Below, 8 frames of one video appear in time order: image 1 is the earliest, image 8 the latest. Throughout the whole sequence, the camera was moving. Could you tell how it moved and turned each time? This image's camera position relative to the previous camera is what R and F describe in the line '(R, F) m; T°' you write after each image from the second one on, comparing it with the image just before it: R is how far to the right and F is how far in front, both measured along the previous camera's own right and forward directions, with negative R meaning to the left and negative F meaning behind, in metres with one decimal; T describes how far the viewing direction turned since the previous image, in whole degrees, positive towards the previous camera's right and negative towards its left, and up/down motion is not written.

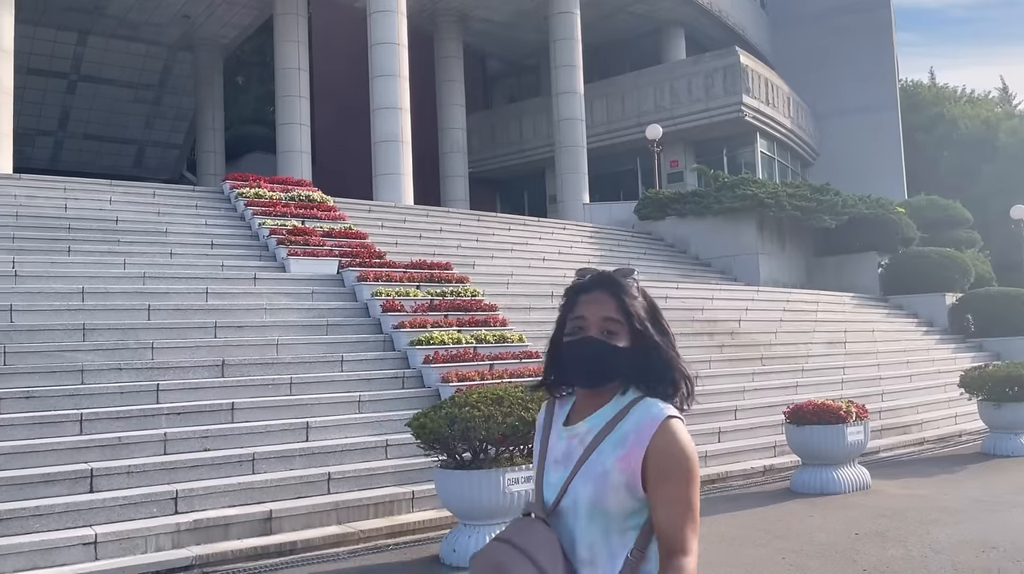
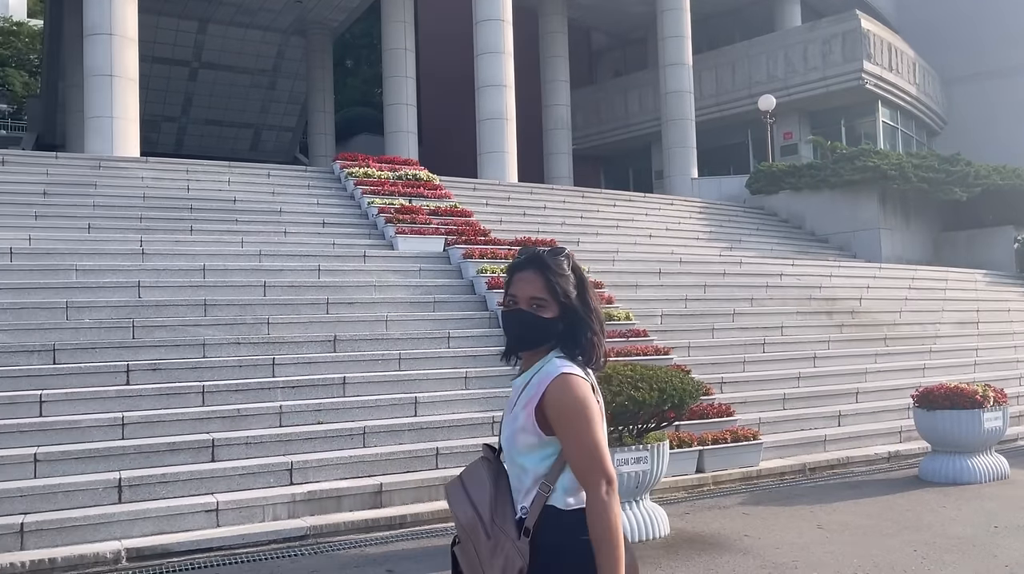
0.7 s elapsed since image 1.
(-0.1, +0.2) m; -7°
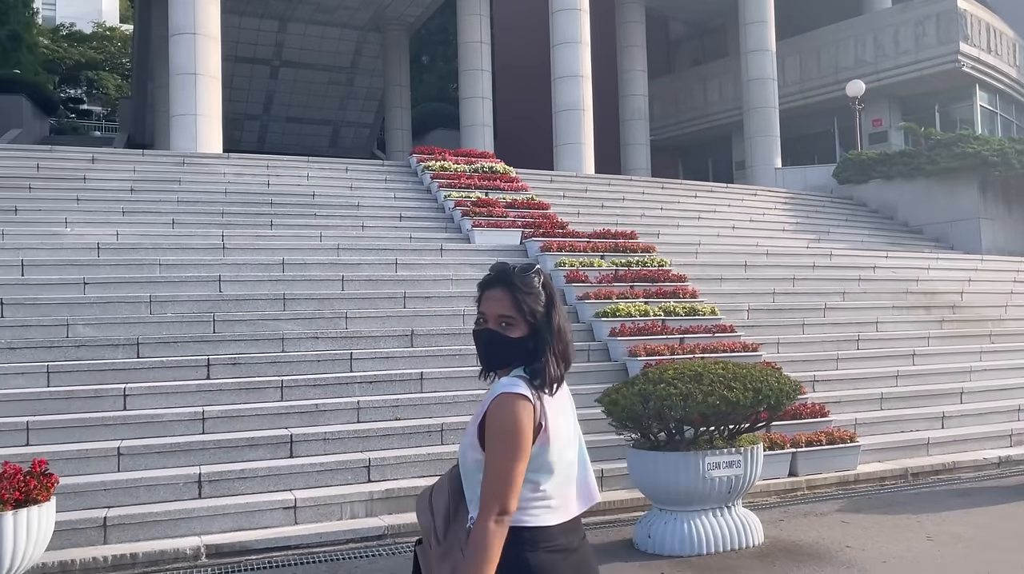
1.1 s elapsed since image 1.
(-0.1, +0.3) m; -5°
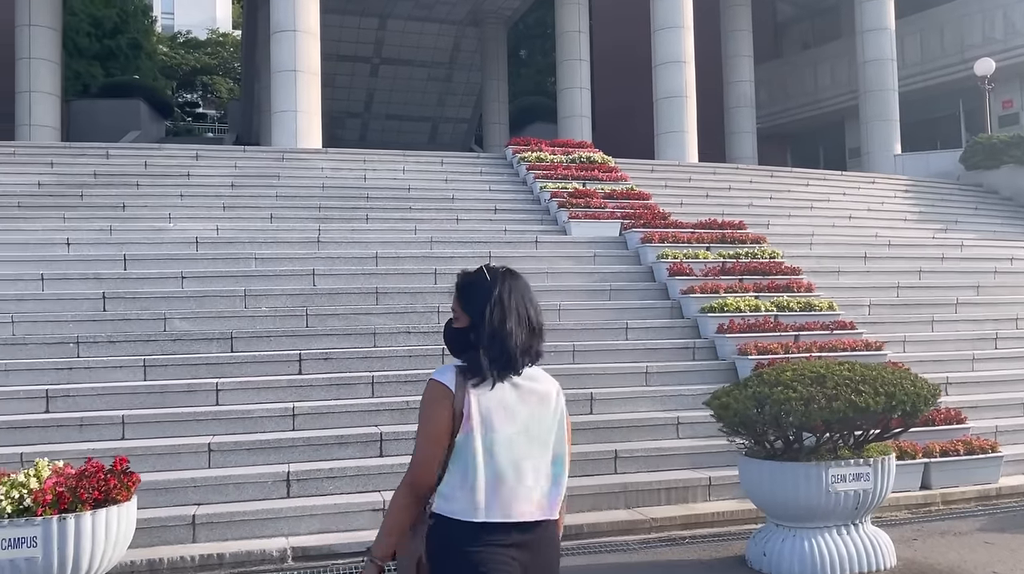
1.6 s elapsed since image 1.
(0.0, +0.5) m; -7°
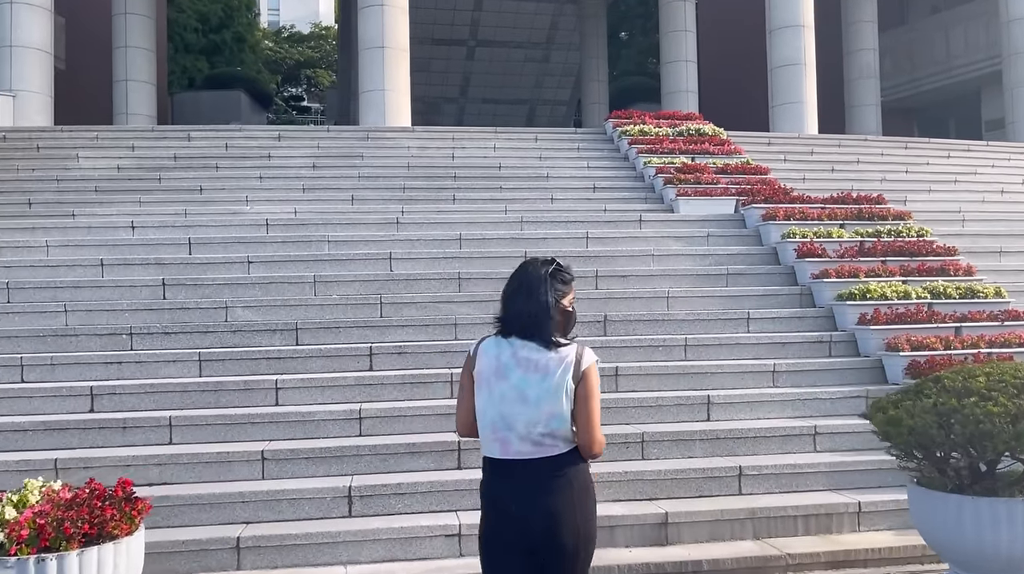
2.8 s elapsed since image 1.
(0.0, +1.2) m; -7°
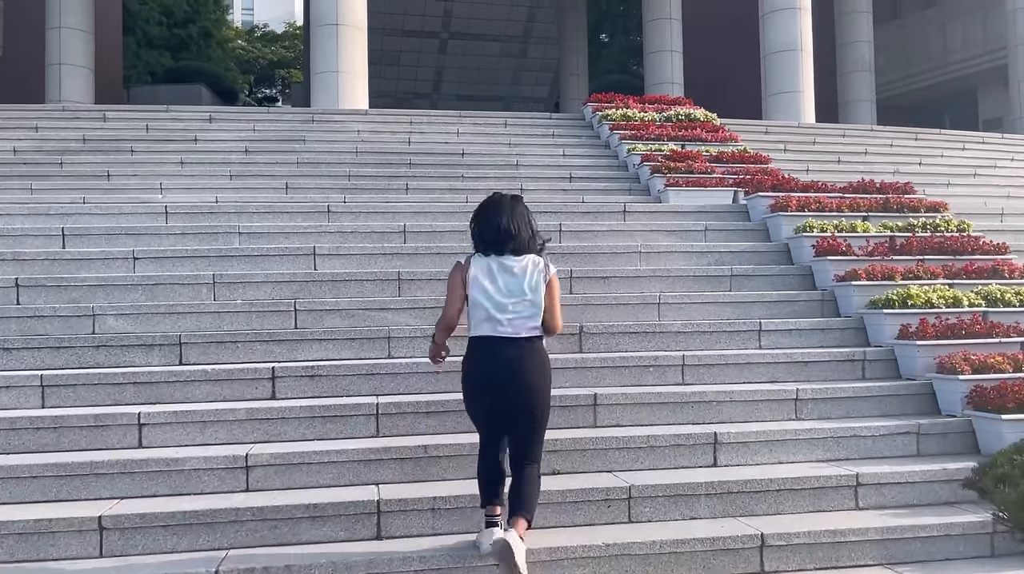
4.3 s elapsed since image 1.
(+0.2, +1.8) m; +1°
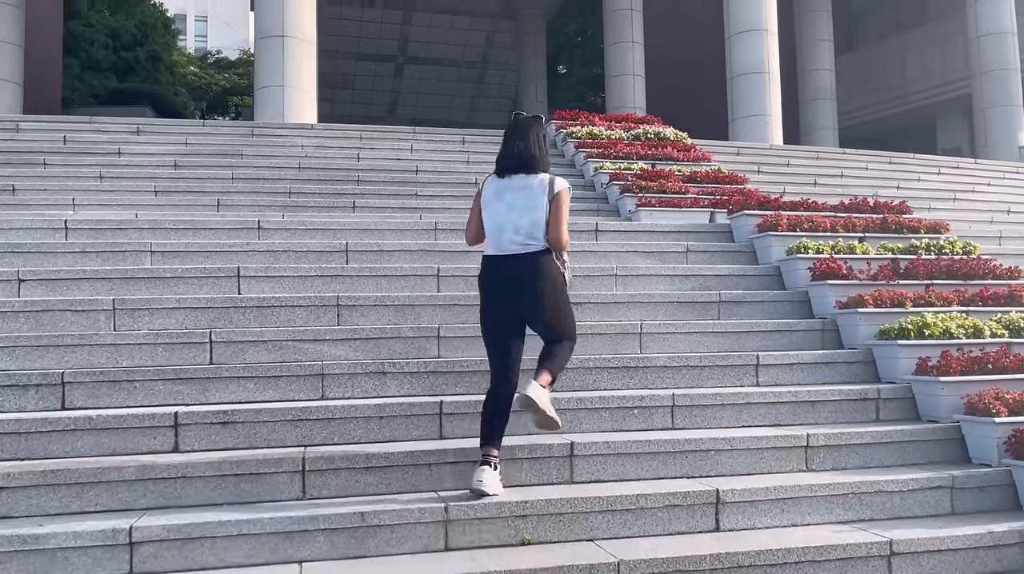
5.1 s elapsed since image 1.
(0.0, +1.0) m; +3°
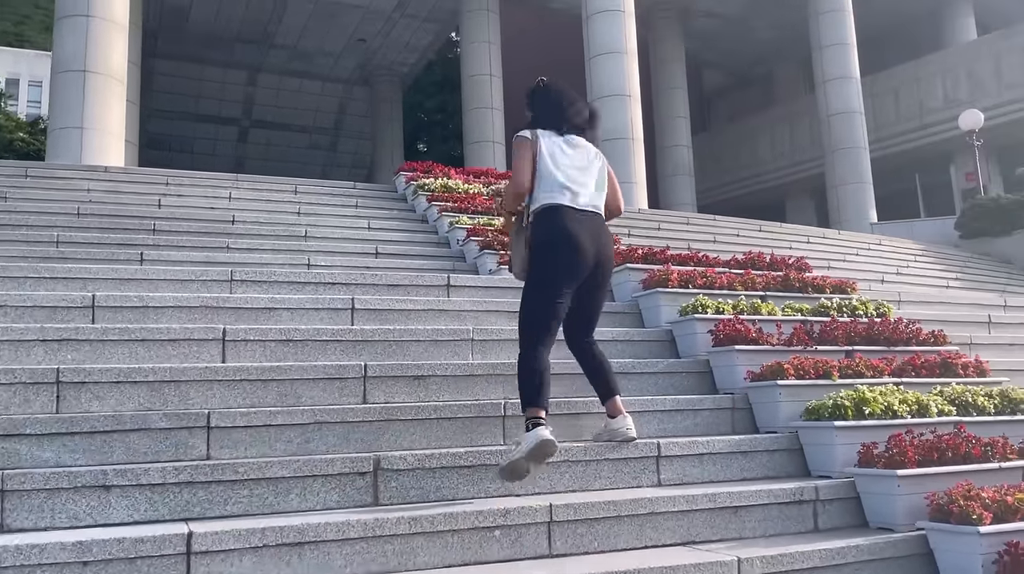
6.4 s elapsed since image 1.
(+0.2, +1.6) m; +9°
